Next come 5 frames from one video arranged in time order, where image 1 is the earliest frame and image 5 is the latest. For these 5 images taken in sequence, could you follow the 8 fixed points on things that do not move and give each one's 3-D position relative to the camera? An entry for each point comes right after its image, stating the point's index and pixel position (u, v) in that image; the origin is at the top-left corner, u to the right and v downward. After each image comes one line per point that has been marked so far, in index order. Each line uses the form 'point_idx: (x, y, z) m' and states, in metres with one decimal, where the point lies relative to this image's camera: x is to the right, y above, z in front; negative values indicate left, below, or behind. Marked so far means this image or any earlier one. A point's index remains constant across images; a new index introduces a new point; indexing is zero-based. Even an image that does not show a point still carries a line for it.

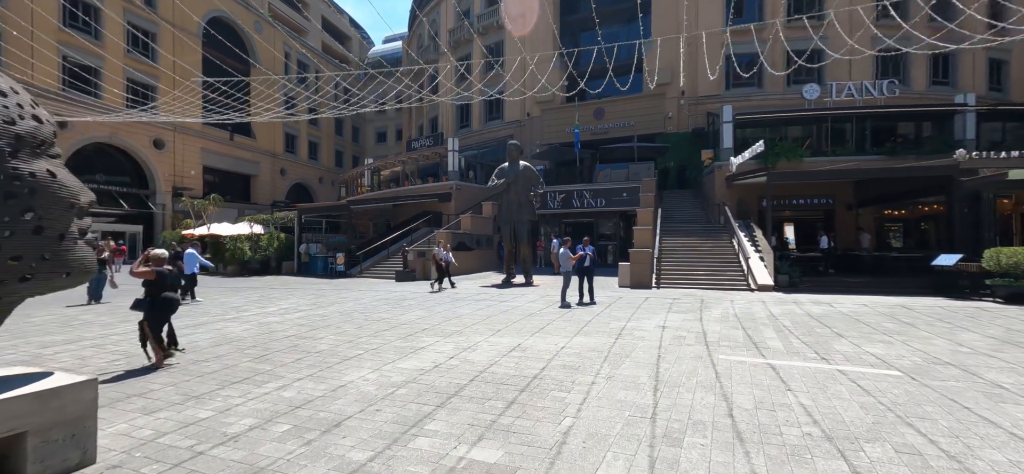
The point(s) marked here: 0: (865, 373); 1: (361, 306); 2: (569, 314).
0: (+4.1, -1.6, +5.0) m
1: (-4.0, -1.8, +11.4) m
2: (+1.3, -1.7, +9.7) m
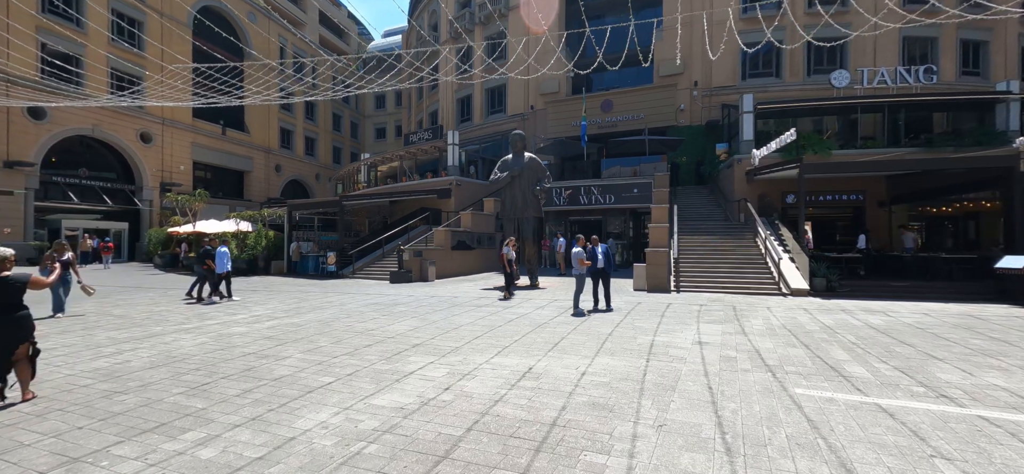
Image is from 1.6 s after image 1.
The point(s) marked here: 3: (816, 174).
0: (+4.2, -1.5, +3.6) m
1: (-3.8, -1.8, +10.0) m
2: (+1.4, -1.7, +8.3) m
3: (+10.4, +2.2, +14.6) m
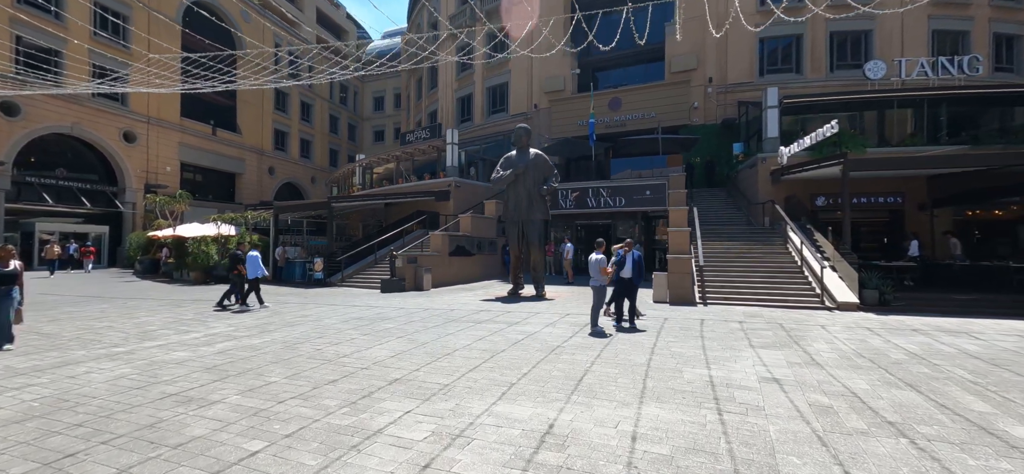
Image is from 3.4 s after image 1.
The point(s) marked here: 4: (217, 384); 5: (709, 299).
0: (+4.3, -1.5, +1.9) m
1: (-3.7, -1.8, +8.4) m
2: (+1.5, -1.7, +6.7) m
3: (+10.6, +2.0, +13.0) m
4: (-3.5, -1.7, +5.1) m
5: (+5.5, -1.7, +11.9) m
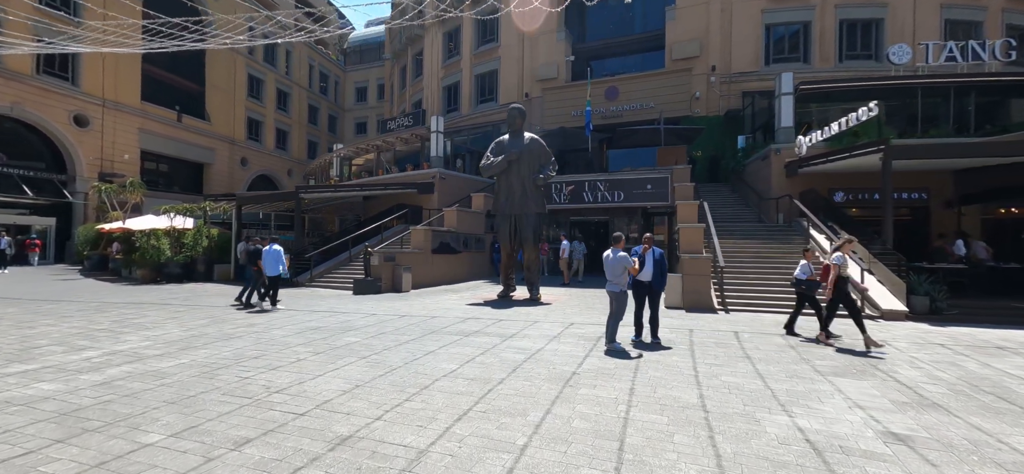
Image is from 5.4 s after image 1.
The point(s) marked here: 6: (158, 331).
0: (+4.4, -1.5, +0.4) m
1: (-3.8, -1.7, +6.5) m
2: (+1.5, -1.6, +5.0) m
3: (+10.4, +2.1, +11.6) m
4: (-3.5, -1.6, +3.2) m
5: (+5.3, -1.6, +10.3) m
6: (-6.3, -1.7, +7.6) m
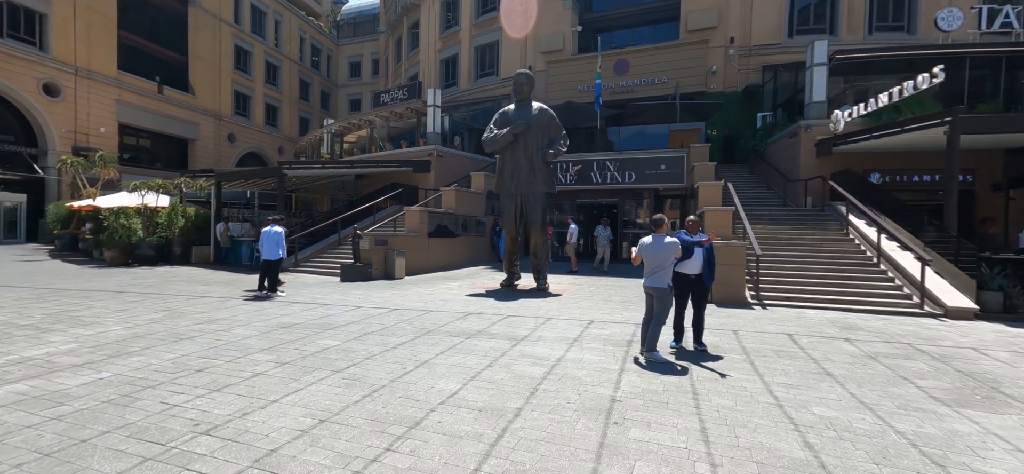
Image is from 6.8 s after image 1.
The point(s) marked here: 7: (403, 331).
0: (+4.7, -1.5, -0.9) m
1: (-3.6, -1.4, +5.2) m
2: (+1.7, -1.5, +3.8) m
3: (+10.5, +2.4, +10.3) m
4: (-3.3, -1.5, +1.9) m
5: (+5.4, -1.3, +9.1) m
6: (-6.2, -1.3, +6.3) m
7: (-1.6, -1.4, +6.5) m
